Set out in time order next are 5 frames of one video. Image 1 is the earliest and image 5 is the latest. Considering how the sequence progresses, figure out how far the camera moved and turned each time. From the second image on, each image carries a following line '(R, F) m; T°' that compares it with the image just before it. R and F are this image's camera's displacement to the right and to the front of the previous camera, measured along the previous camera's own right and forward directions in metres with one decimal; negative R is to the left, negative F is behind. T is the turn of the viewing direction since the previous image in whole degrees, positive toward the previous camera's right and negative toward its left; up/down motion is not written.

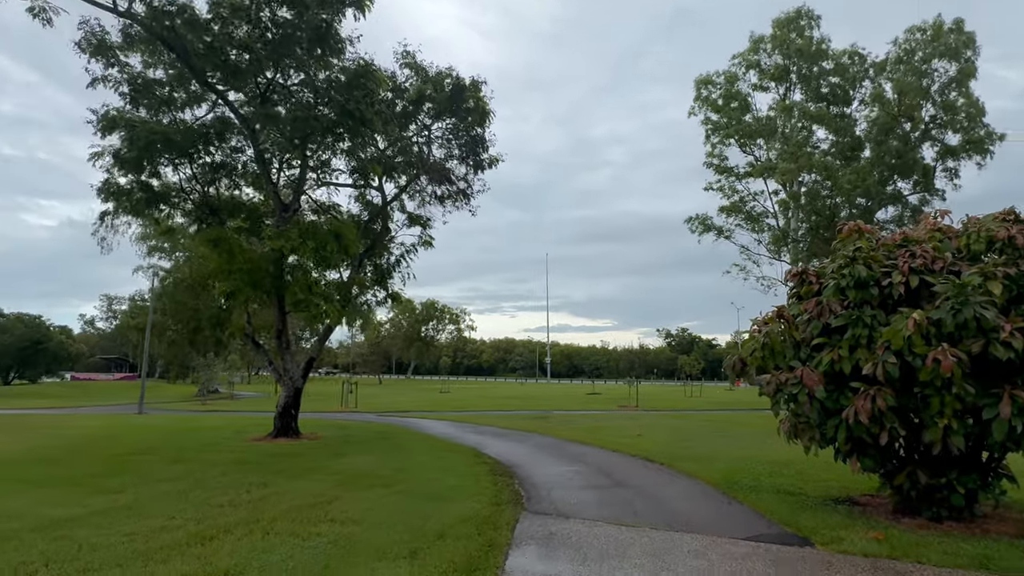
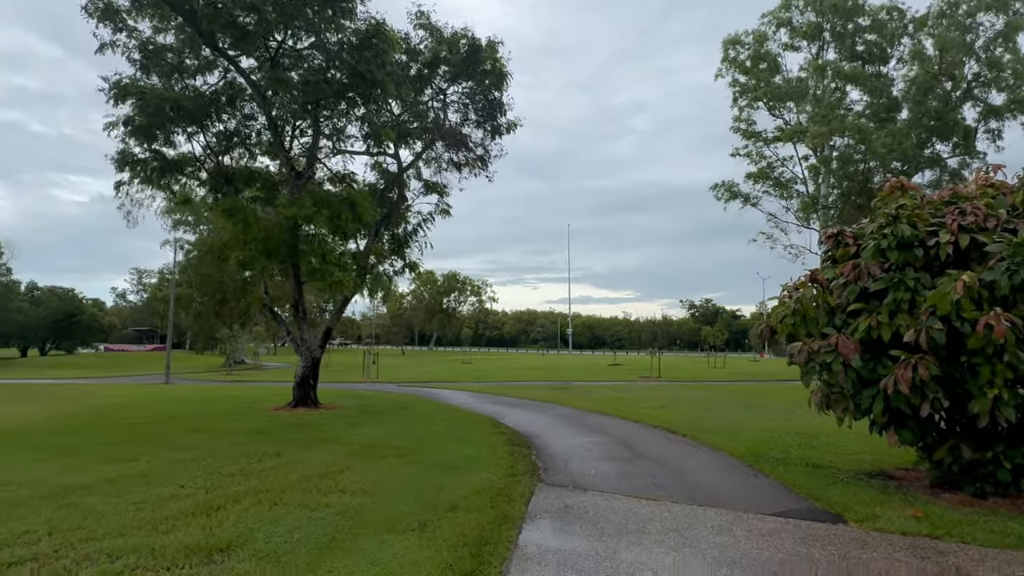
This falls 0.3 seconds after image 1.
(+0.1, +0.3) m; -2°
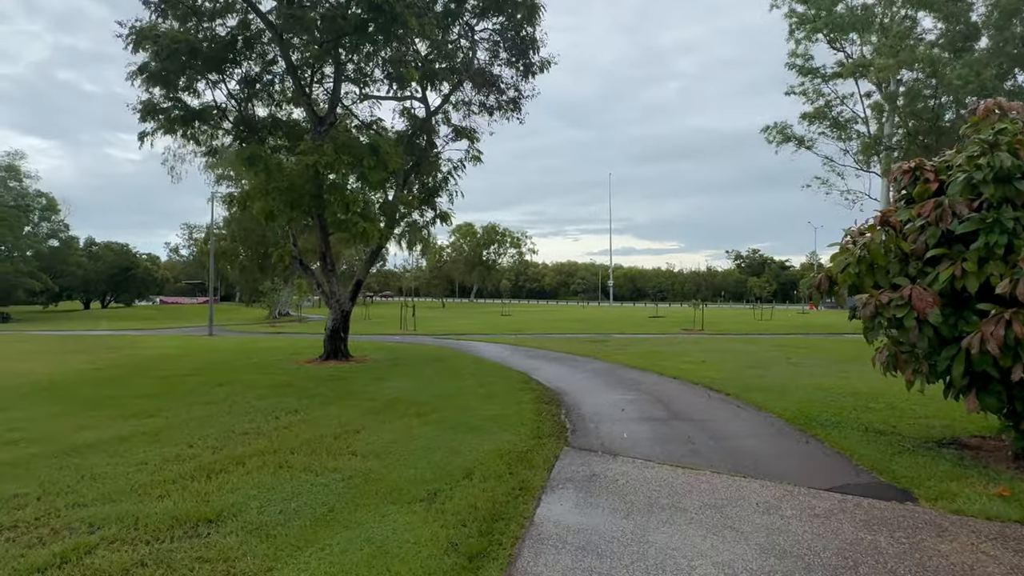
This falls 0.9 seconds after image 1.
(+0.2, +0.7) m; -4°
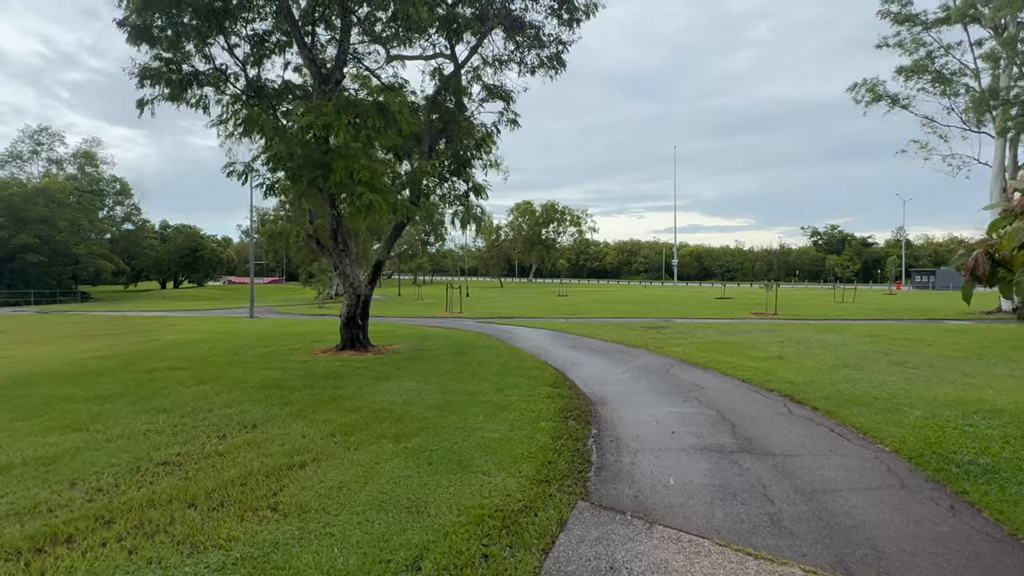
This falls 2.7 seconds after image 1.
(+0.5, +2.0) m; -6°
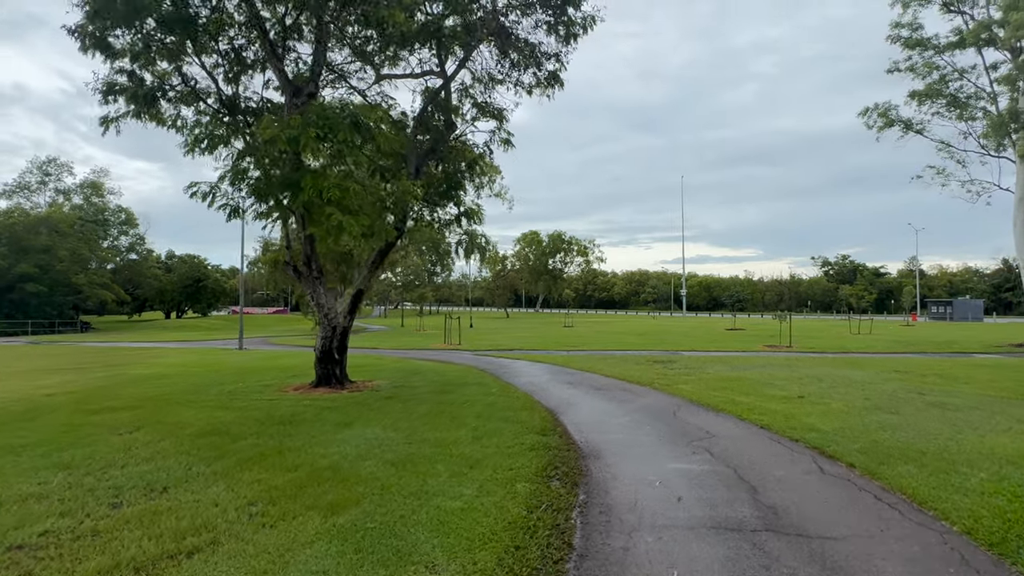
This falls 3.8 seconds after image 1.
(+0.4, +1.1) m; -1°
